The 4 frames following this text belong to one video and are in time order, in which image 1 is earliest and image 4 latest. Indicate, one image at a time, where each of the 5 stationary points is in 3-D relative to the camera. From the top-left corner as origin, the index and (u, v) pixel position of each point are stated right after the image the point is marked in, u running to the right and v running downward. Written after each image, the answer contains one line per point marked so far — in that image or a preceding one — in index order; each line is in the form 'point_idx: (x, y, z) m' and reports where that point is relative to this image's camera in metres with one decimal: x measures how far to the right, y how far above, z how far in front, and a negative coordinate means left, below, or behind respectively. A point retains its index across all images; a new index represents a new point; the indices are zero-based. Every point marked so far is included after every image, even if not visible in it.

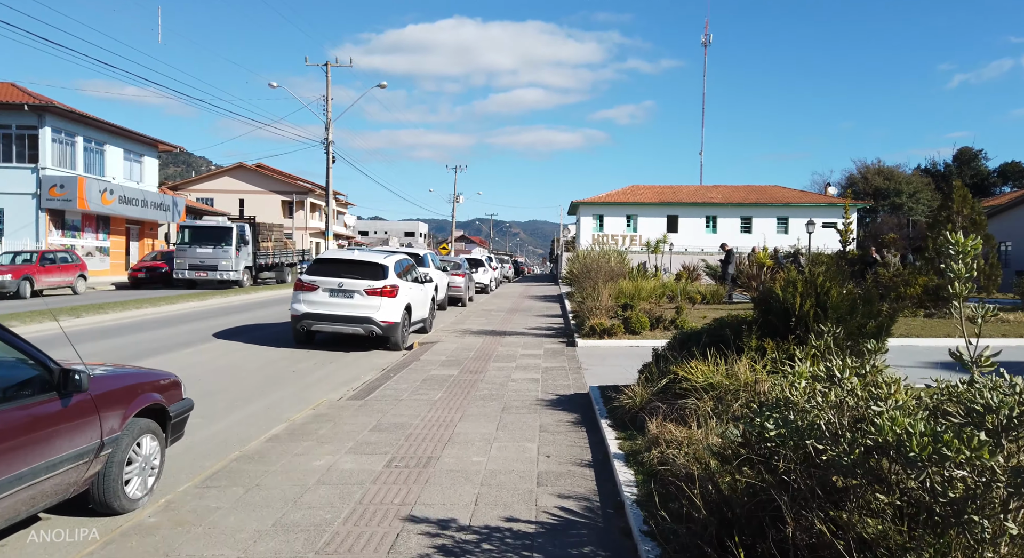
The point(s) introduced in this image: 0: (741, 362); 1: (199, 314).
0: (+1.9, -0.7, +5.9) m
1: (-7.7, -0.9, +17.2) m
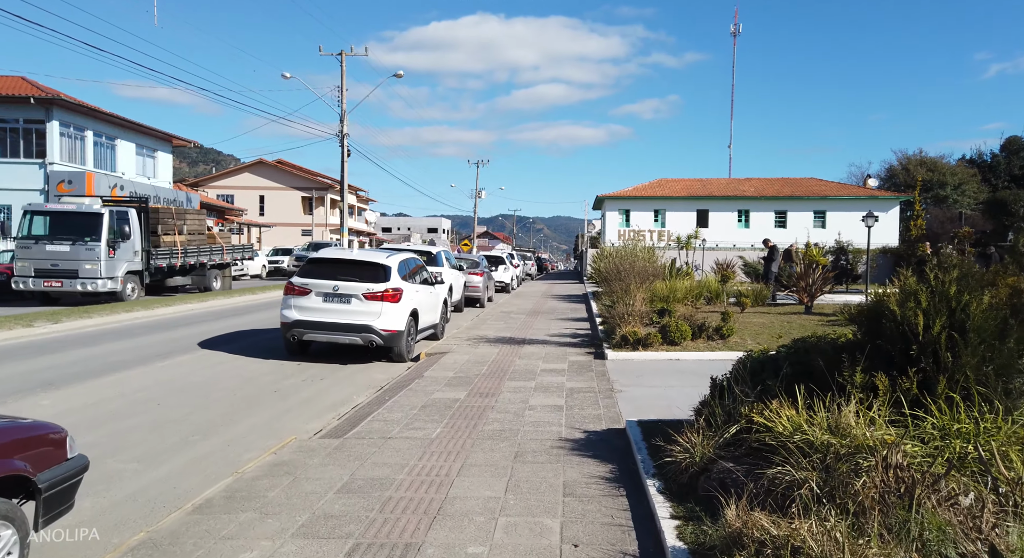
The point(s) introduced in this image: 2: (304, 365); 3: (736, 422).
0: (+2.0, -0.8, +4.1) m
1: (-7.2, -0.9, +15.8) m
2: (-3.3, -1.4, +11.0) m
3: (+1.5, -1.0, +4.7) m
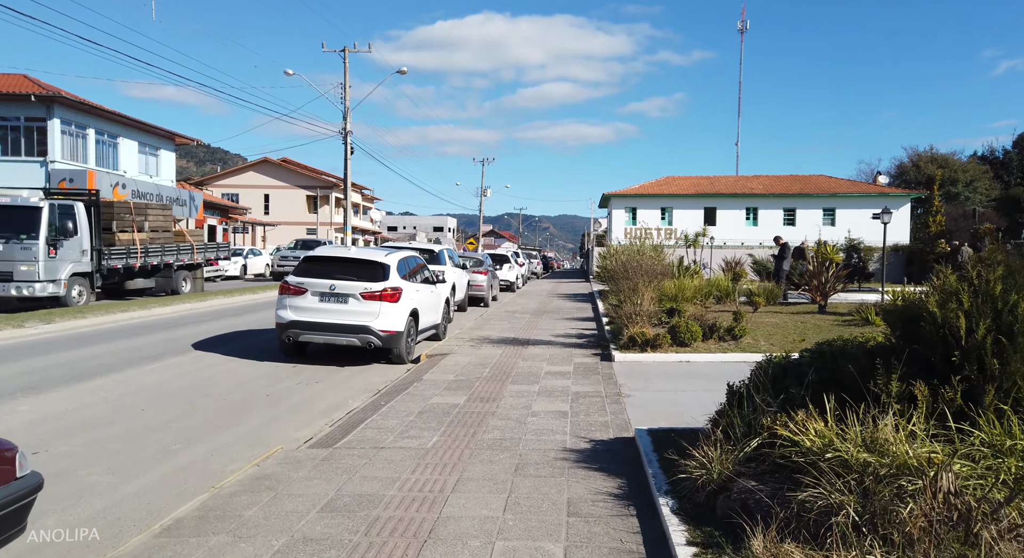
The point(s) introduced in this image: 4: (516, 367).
0: (+2.0, -0.8, +3.7) m
1: (-7.1, -0.9, +15.5) m
2: (-3.2, -1.3, +10.6) m
3: (+1.5, -0.9, +4.2) m
4: (+0.1, -1.3, +10.1) m
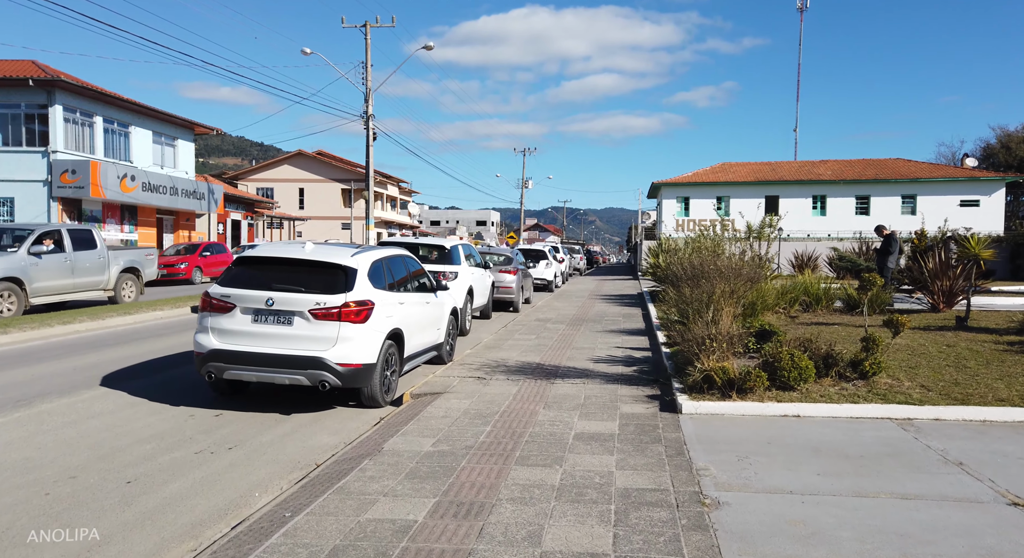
0: (+1.7, -0.9, +0.2) m
1: (-6.6, -1.0, +12.5) m
2: (-3.0, -1.5, +7.4) m
3: (+1.2, -1.1, +0.8) m
4: (+0.2, -1.4, +6.7) m
